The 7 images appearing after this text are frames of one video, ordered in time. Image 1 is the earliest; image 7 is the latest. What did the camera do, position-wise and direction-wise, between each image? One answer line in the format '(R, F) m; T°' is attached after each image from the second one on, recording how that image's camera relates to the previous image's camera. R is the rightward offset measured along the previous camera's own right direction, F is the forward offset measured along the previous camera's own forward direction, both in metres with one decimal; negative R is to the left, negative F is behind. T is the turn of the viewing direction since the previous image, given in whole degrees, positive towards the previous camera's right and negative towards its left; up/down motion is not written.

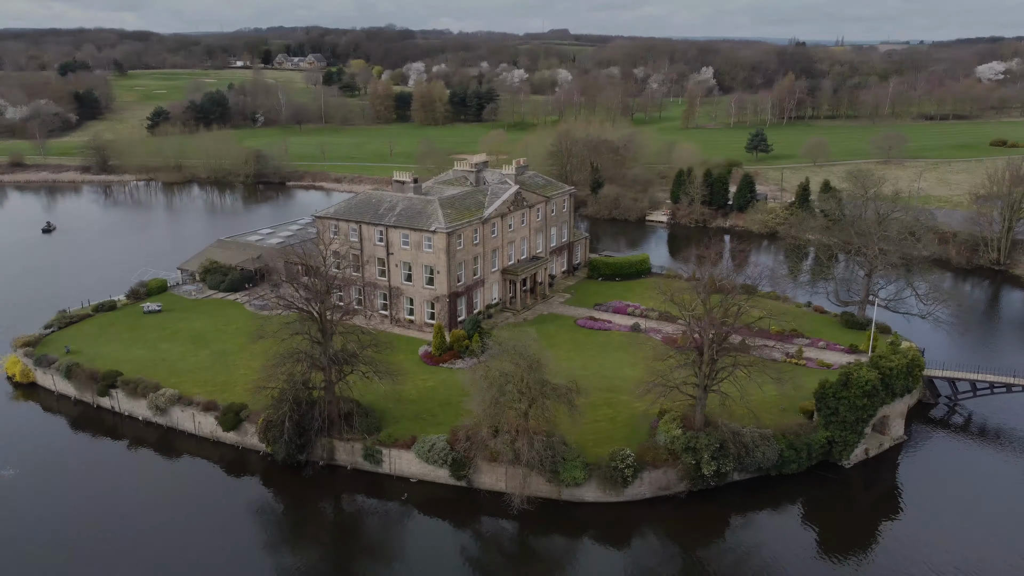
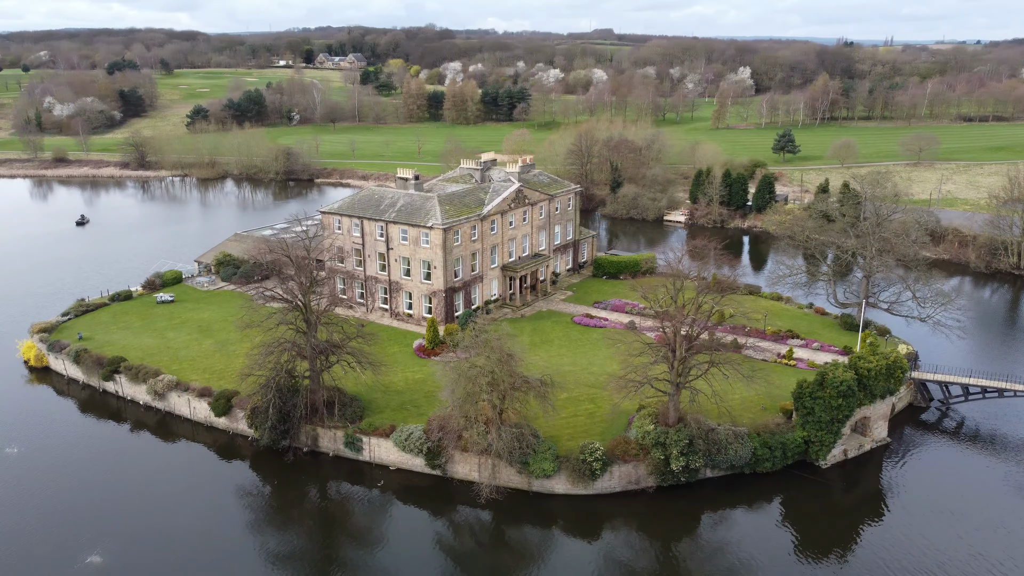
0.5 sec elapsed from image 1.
(+3.0, -0.7) m; -3°
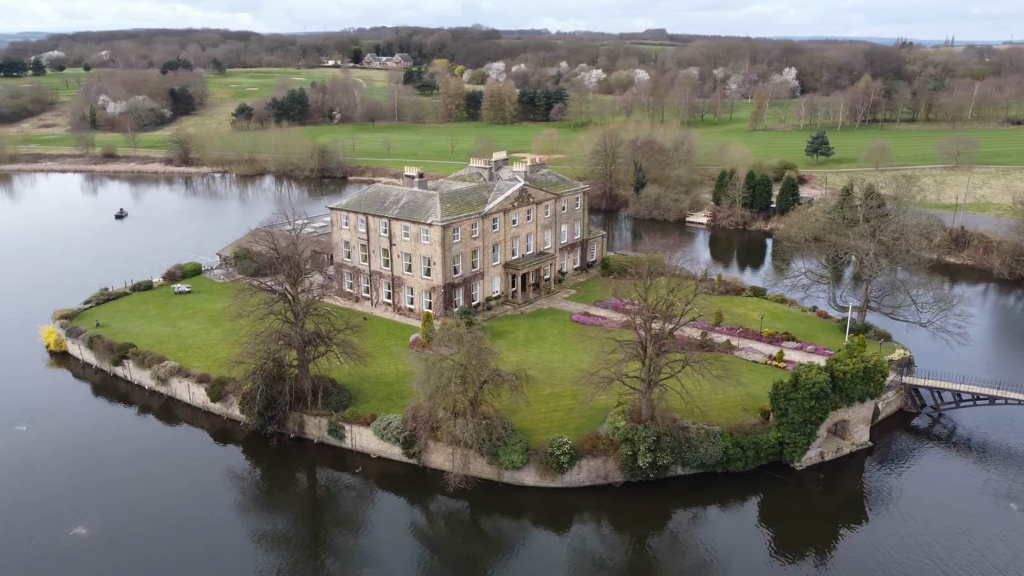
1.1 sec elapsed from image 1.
(+3.4, -0.8) m; -4°
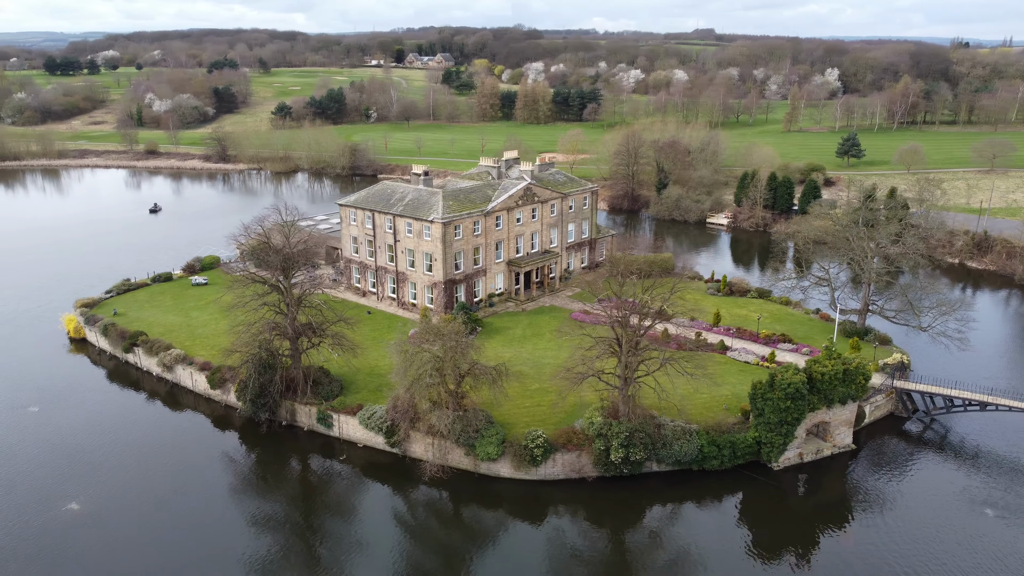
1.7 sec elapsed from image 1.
(+3.0, -0.7) m; -3°
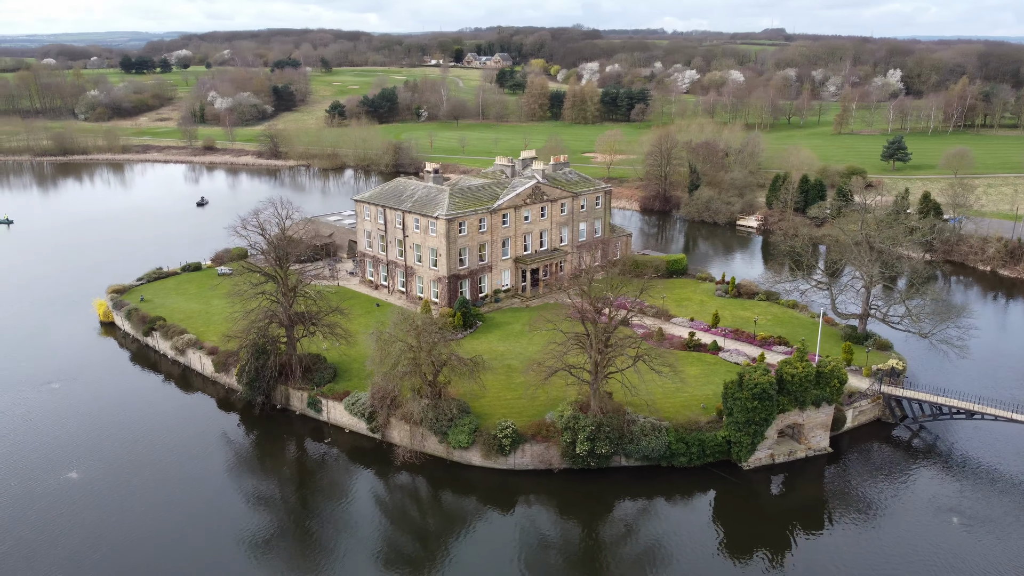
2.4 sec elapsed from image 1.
(+4.2, -1.0) m; -4°
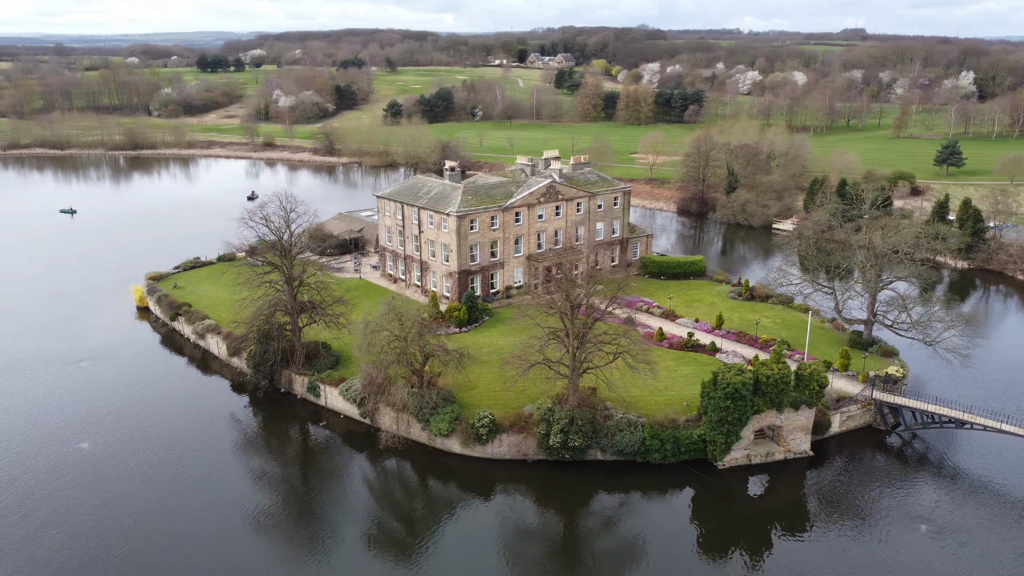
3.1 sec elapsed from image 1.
(+4.2, -1.0) m; -5°
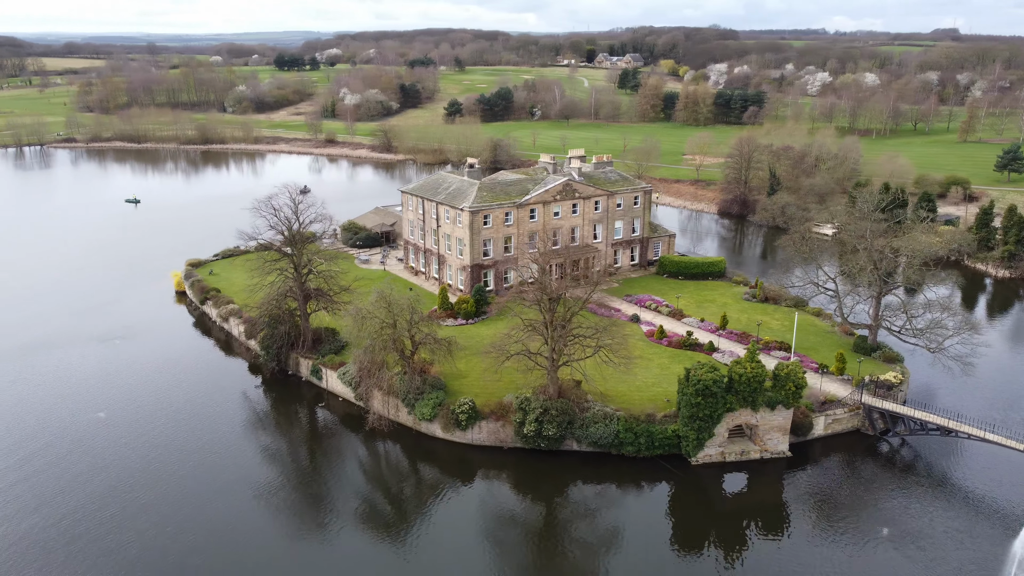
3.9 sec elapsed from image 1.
(+4.5, -1.1) m; -5°
